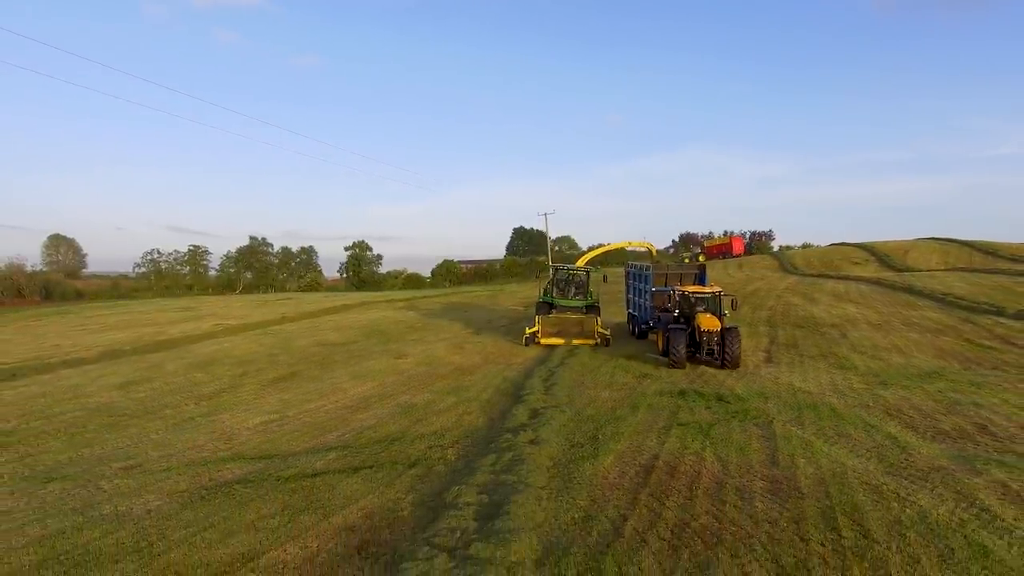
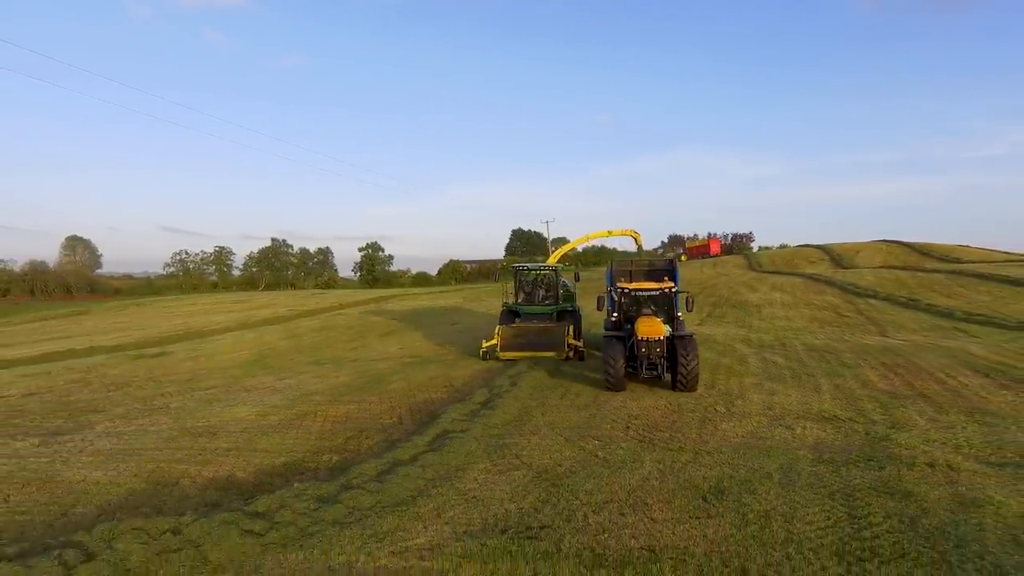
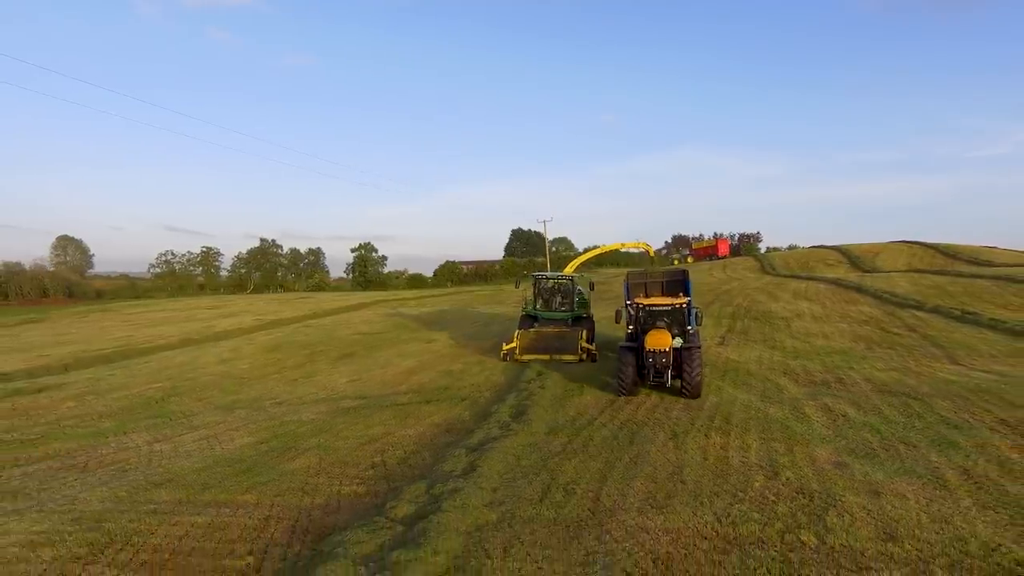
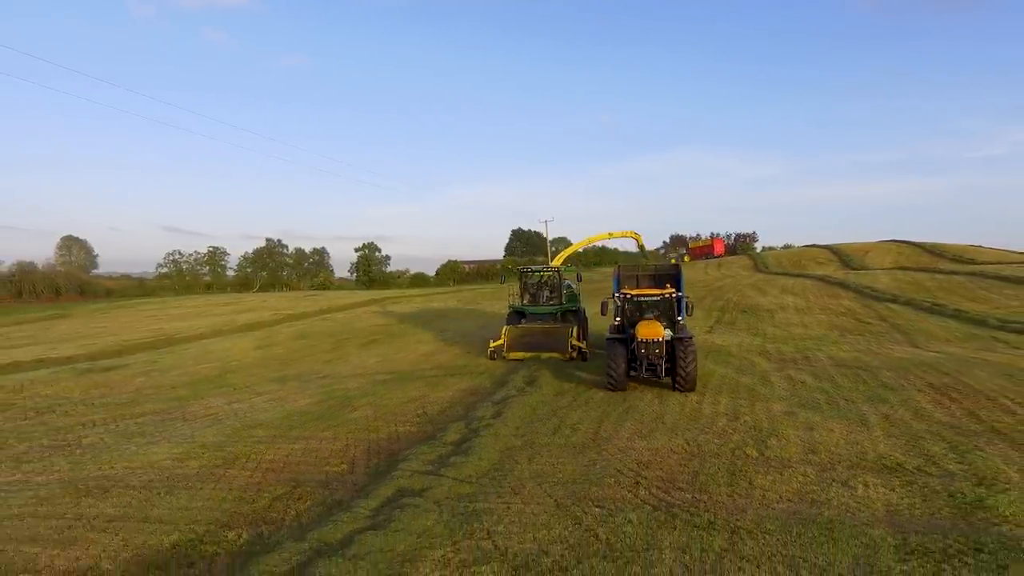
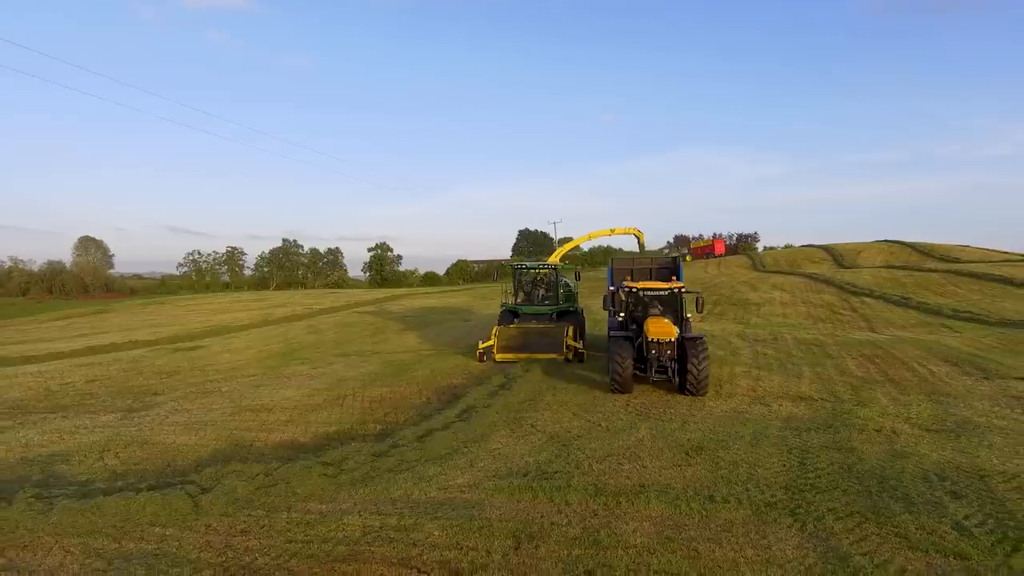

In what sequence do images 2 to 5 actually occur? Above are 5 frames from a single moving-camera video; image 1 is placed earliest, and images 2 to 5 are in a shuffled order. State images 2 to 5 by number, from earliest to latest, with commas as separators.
3, 4, 2, 5
